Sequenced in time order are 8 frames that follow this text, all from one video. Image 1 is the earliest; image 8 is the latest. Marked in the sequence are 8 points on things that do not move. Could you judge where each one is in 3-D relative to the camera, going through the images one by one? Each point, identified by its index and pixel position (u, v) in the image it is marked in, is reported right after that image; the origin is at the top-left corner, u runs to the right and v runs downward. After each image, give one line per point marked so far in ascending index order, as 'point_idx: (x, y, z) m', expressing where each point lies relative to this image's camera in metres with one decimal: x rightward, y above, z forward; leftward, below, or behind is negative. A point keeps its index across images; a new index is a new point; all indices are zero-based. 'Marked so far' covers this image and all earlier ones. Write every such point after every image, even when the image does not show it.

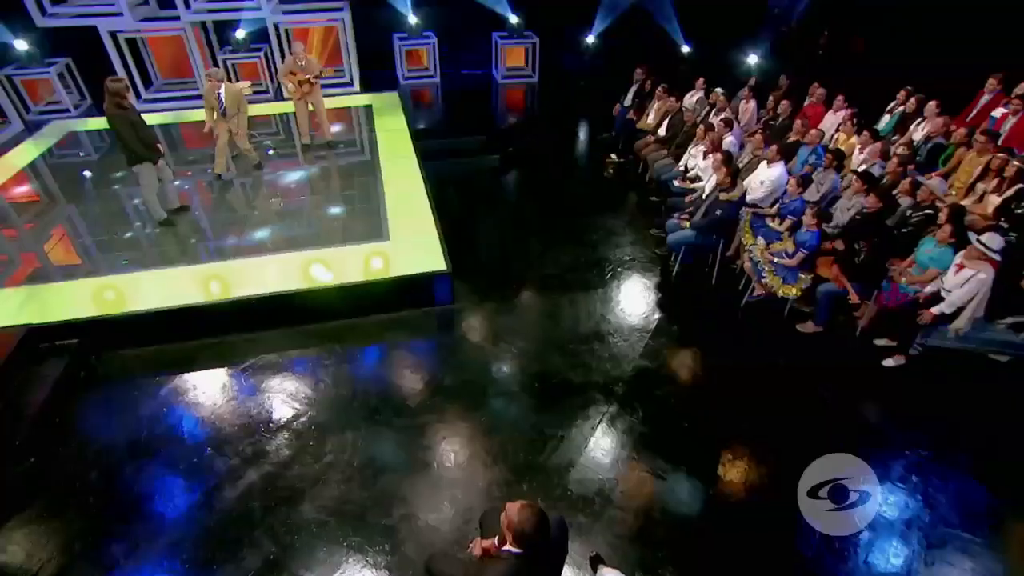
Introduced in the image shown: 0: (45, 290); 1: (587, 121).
0: (-4.6, -0.1, +5.3) m
1: (+1.3, +2.9, +9.5) m
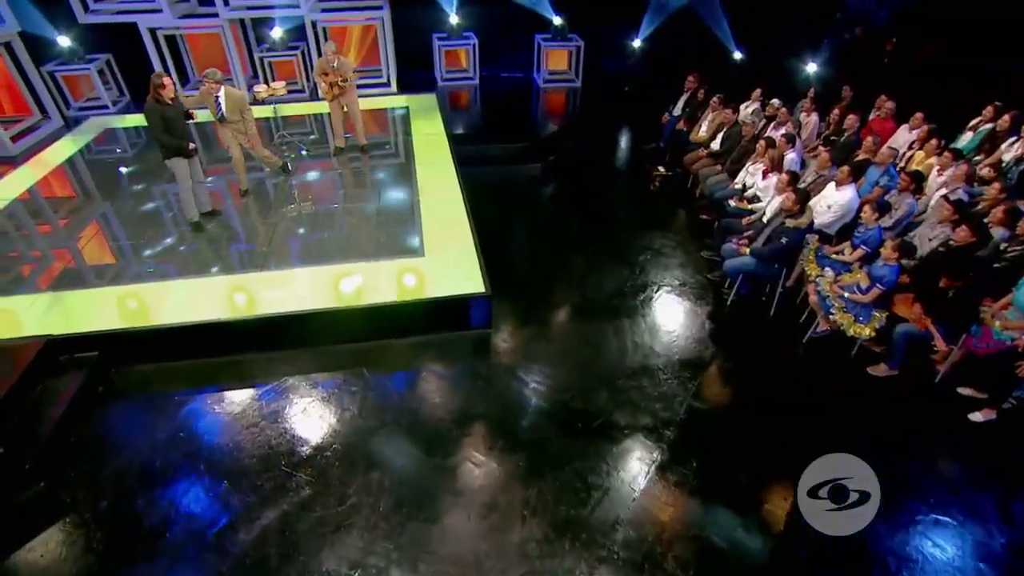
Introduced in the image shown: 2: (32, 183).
0: (-4.2, -0.1, +5.1) m
1: (+1.9, +2.6, +9.1) m
2: (-6.4, +1.4, +7.3) m
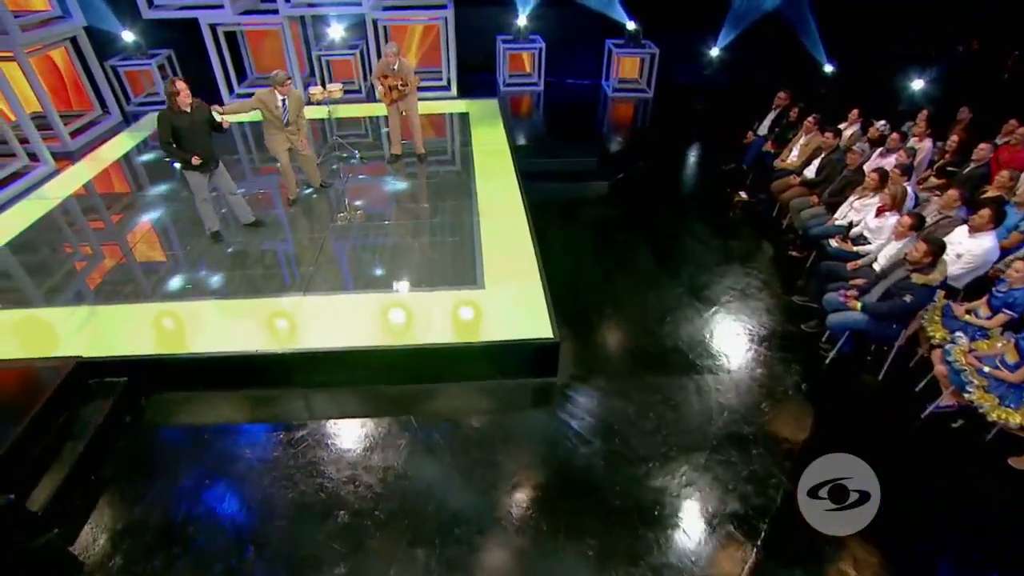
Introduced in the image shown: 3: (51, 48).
0: (-3.6, -0.2, +4.9) m
1: (+2.9, +2.2, +8.3) m
2: (-5.5, +1.4, +7.2) m
3: (-6.4, +3.3, +7.6) m
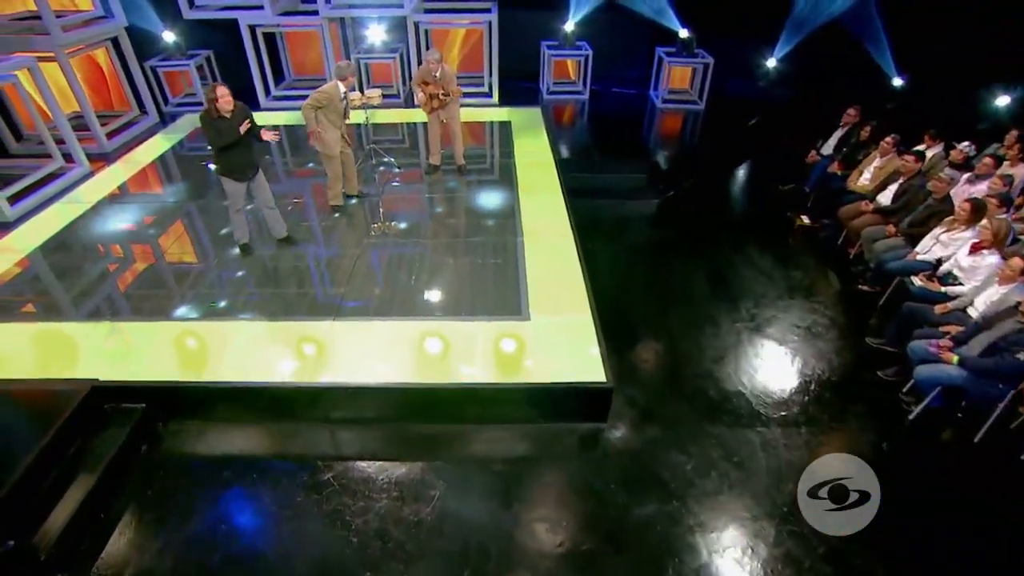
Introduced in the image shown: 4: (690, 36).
0: (-3.3, -0.3, +4.6) m
1: (+3.5, +1.8, +7.8) m
2: (-5.0, +1.4, +7.0) m
3: (-5.7, +3.3, +7.5) m
4: (+2.9, +4.0, +8.8) m
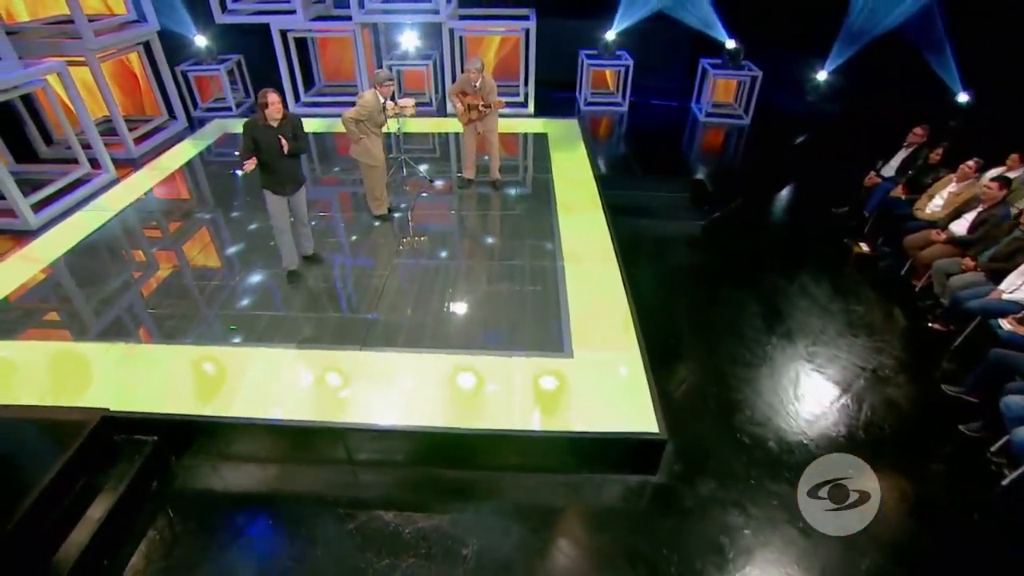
0: (-3.0, -0.5, +4.4) m
1: (+4.0, +1.4, +7.3) m
2: (-4.5, +1.2, +6.9) m
3: (-5.2, +3.2, +7.4) m
4: (+3.4, +3.7, +8.4) m
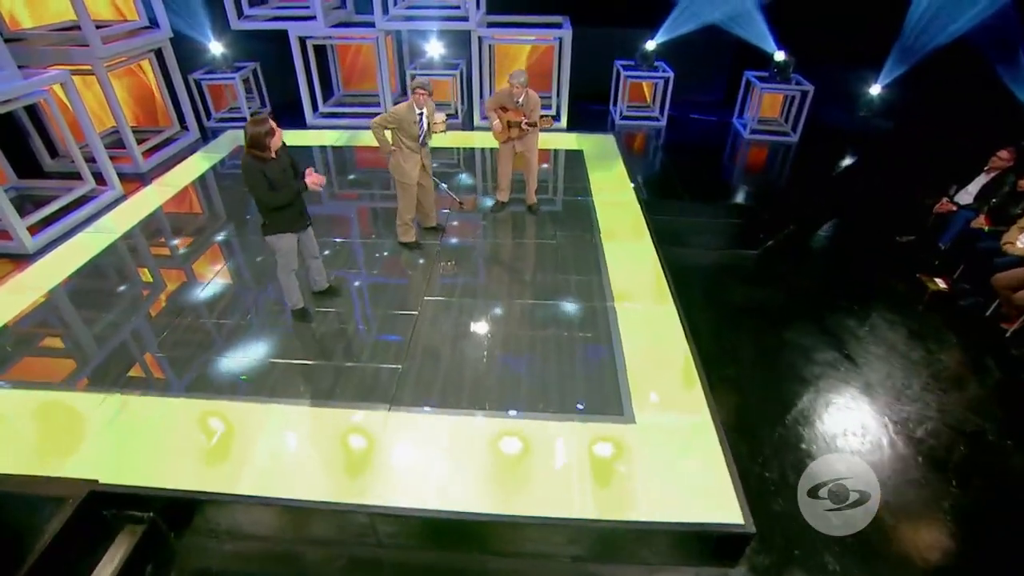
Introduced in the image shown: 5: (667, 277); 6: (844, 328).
0: (-2.6, -0.8, +3.9) m
1: (+4.4, +1.0, +6.7) m
2: (-4.1, +1.0, +6.4) m
3: (-4.8, +2.9, +7.0) m
4: (+3.9, +3.3, +7.8) m
5: (+1.5, +0.1, +5.3) m
6: (+3.0, -0.4, +5.0) m
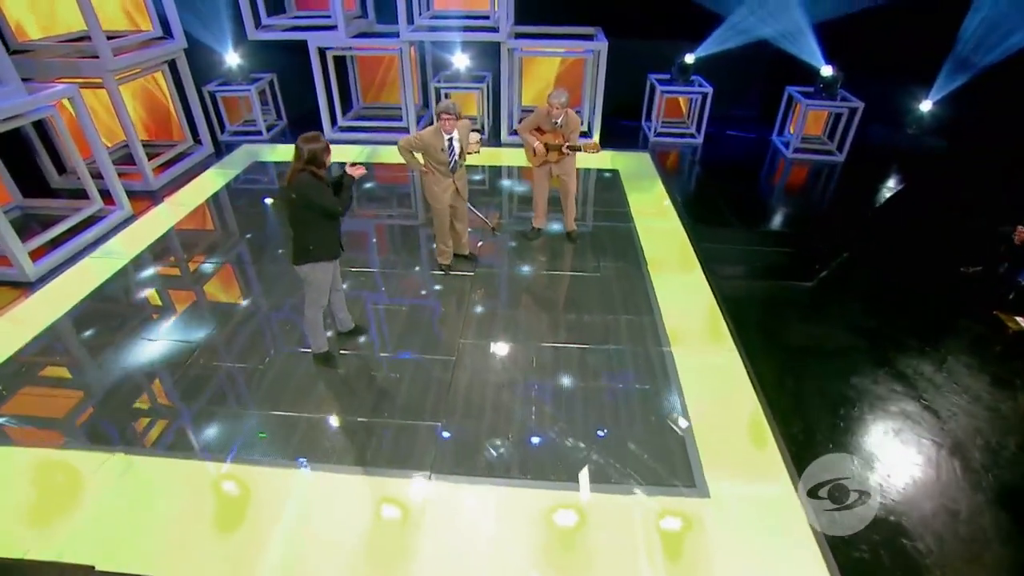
0: (-2.3, -1.0, +3.5) m
1: (+4.8, +0.6, +6.2) m
2: (-3.8, +0.7, +6.0) m
3: (-4.4, +2.6, +6.6) m
4: (+4.3, +2.9, +7.4) m
5: (+1.8, -0.2, +4.8) m
6: (+3.4, -0.7, +4.5) m
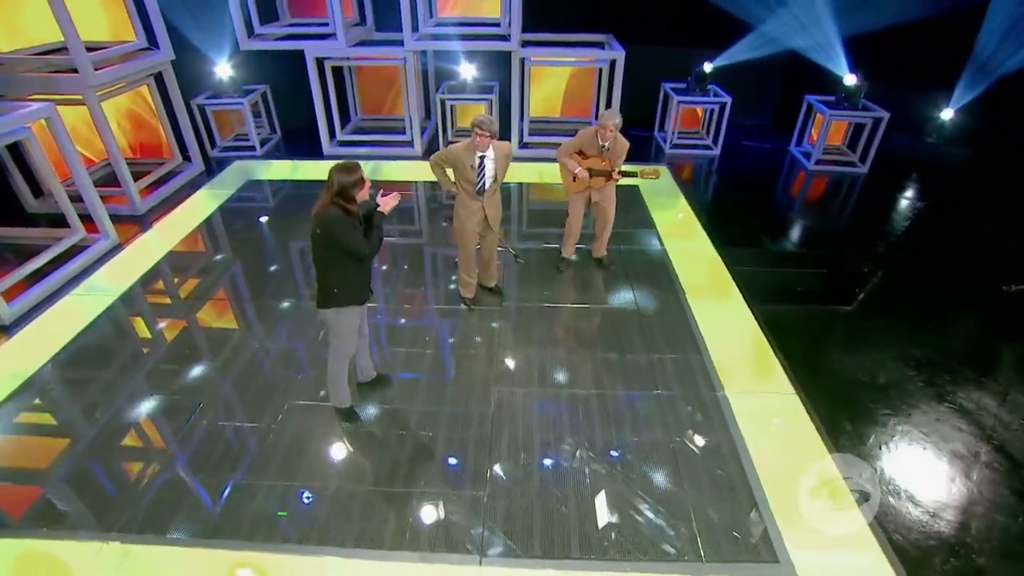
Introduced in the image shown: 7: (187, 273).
0: (-2.0, -1.4, +3.0) m
1: (+5.0, +0.4, +6.0) m
2: (-3.6, +0.3, +5.5) m
3: (-4.2, +2.3, +6.1) m
4: (+4.4, +2.7, +7.1) m
5: (+2.1, -0.5, +4.5) m
6: (+3.7, -0.9, +4.2) m
7: (-3.0, 0.0, +5.1) m
